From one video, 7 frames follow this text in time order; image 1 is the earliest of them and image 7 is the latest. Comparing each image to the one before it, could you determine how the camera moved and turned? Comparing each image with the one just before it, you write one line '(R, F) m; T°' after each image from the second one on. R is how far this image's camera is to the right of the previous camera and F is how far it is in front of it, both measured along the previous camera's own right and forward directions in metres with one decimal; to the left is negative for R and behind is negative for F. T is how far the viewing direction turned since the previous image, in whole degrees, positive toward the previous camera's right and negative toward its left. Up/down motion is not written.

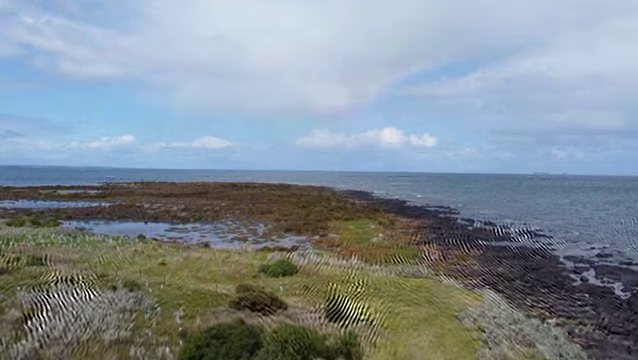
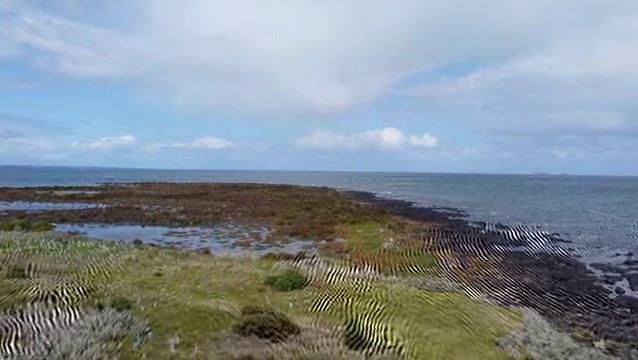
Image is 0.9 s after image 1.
(-0.4, +1.7) m; 0°
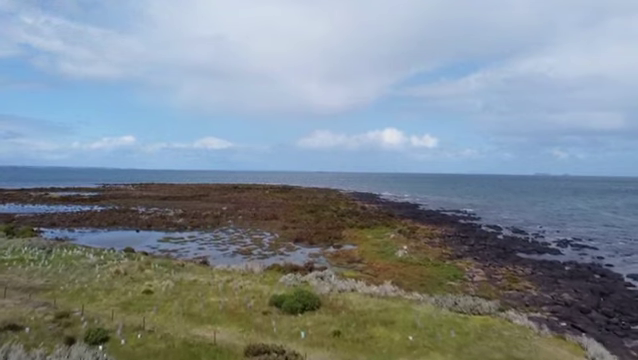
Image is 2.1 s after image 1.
(-0.4, +2.2) m; 0°
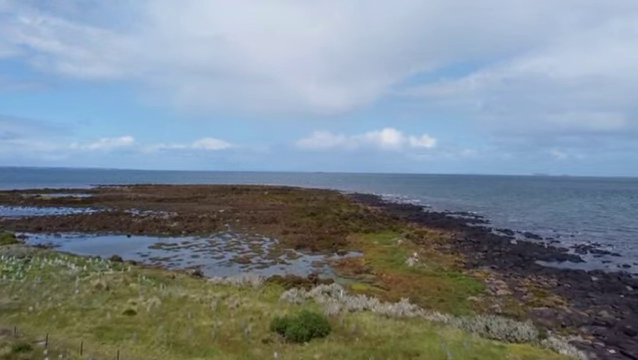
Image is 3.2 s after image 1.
(-0.2, +1.9) m; 0°
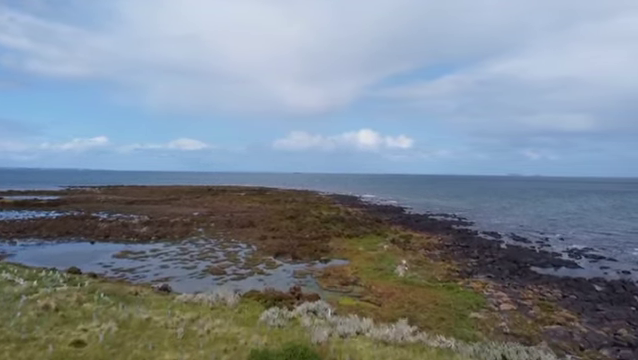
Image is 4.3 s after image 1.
(-0.2, +2.0) m; +3°
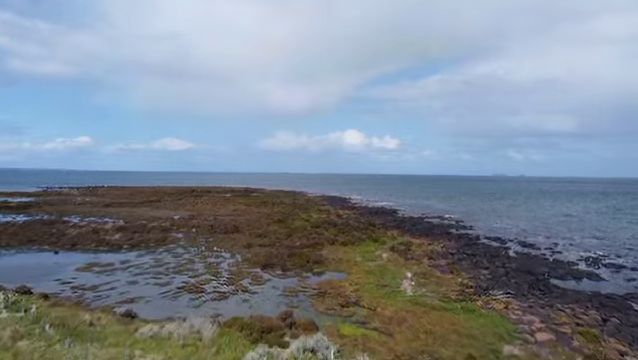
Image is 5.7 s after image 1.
(-0.3, +2.9) m; +2°
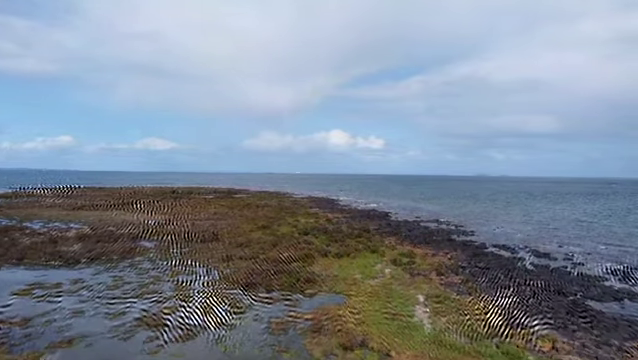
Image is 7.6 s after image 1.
(-0.3, +3.7) m; +2°
